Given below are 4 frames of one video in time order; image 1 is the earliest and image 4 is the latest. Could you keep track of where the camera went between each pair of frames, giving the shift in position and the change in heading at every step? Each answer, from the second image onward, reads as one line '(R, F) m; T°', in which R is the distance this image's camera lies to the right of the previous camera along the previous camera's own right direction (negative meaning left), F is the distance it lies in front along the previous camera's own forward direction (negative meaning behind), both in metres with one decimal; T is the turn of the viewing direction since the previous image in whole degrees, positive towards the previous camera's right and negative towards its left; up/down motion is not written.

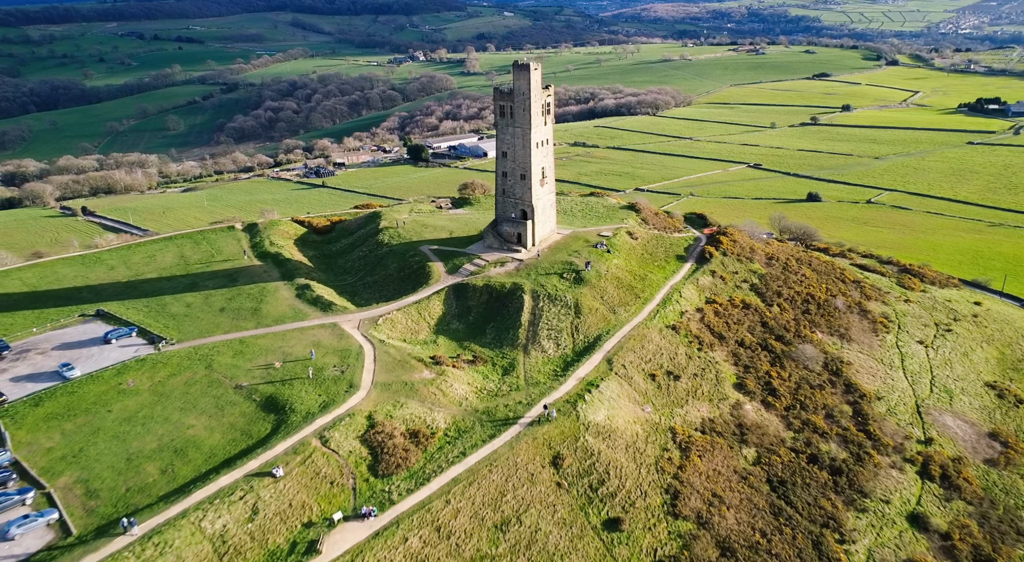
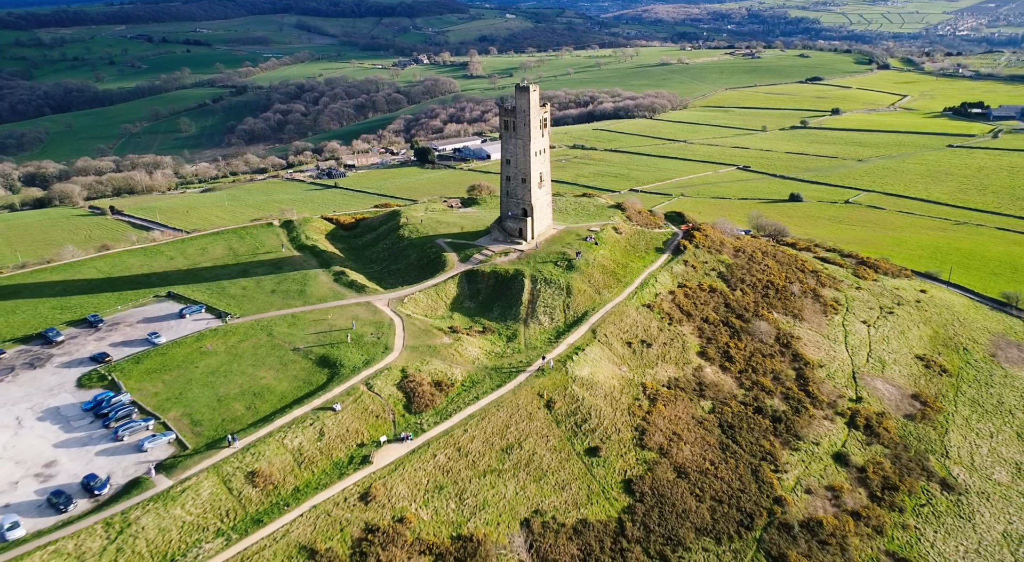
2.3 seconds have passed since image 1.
(-0.1, -9.4) m; 0°
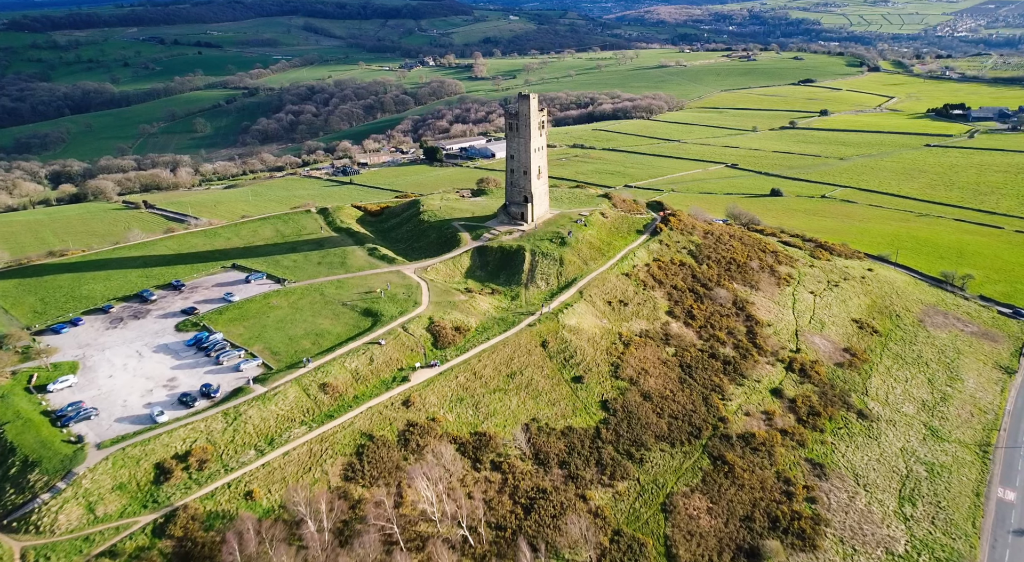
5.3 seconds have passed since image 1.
(0.0, -12.2) m; 0°
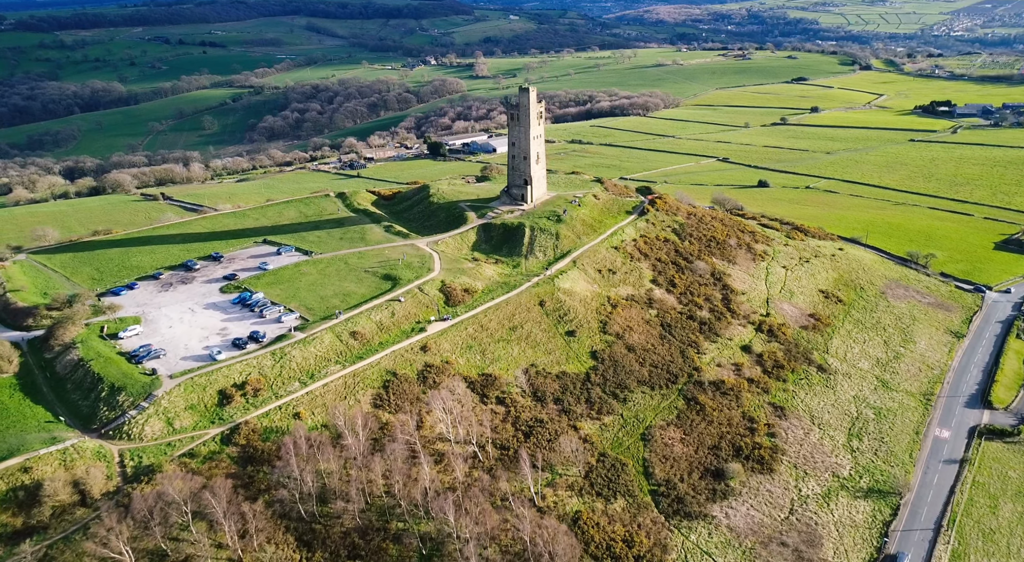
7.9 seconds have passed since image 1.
(-0.2, -8.2) m; 0°
